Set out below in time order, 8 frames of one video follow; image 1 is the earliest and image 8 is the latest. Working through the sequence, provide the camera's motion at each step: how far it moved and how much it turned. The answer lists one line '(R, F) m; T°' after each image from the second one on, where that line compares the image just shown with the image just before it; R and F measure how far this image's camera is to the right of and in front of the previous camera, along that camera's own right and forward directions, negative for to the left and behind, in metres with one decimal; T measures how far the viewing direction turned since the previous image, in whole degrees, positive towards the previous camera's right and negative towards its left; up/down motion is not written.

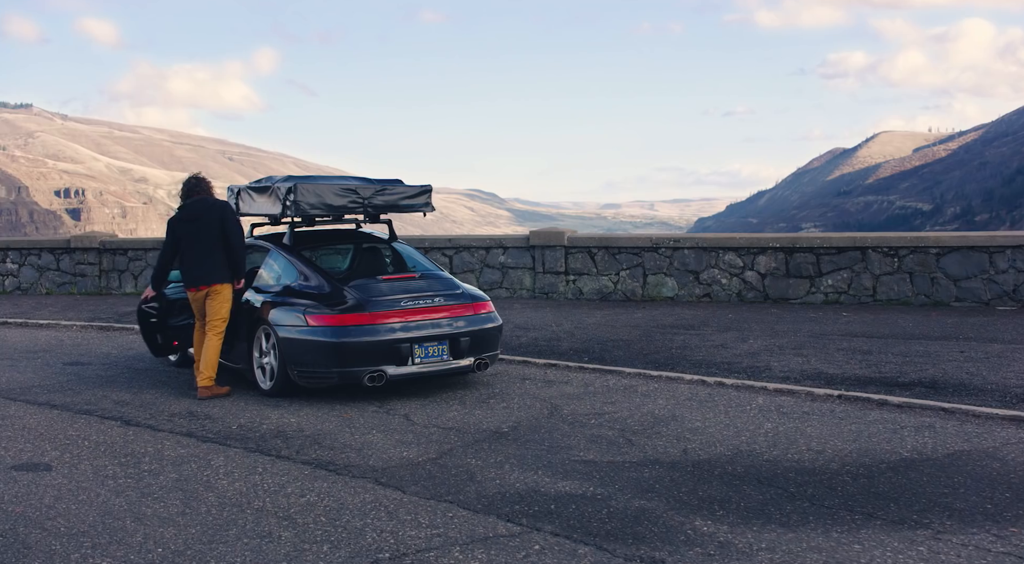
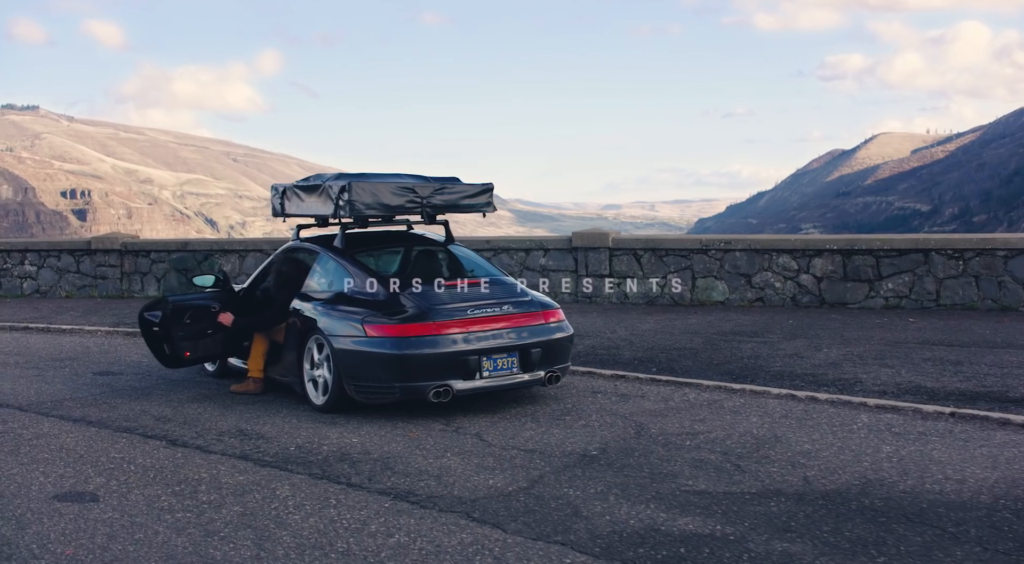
(-0.5, +0.6) m; 0°
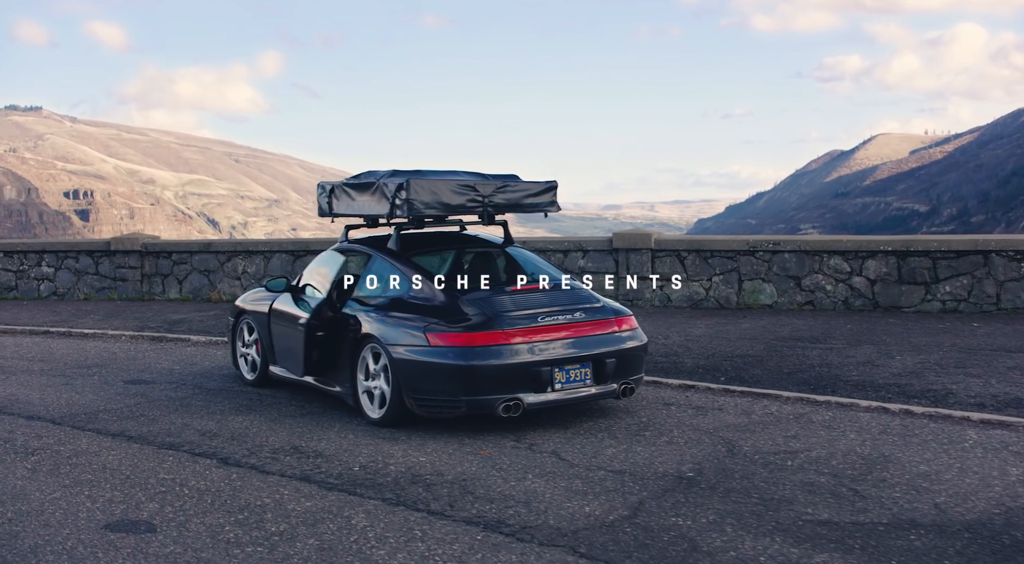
(-0.4, +0.4) m; 0°
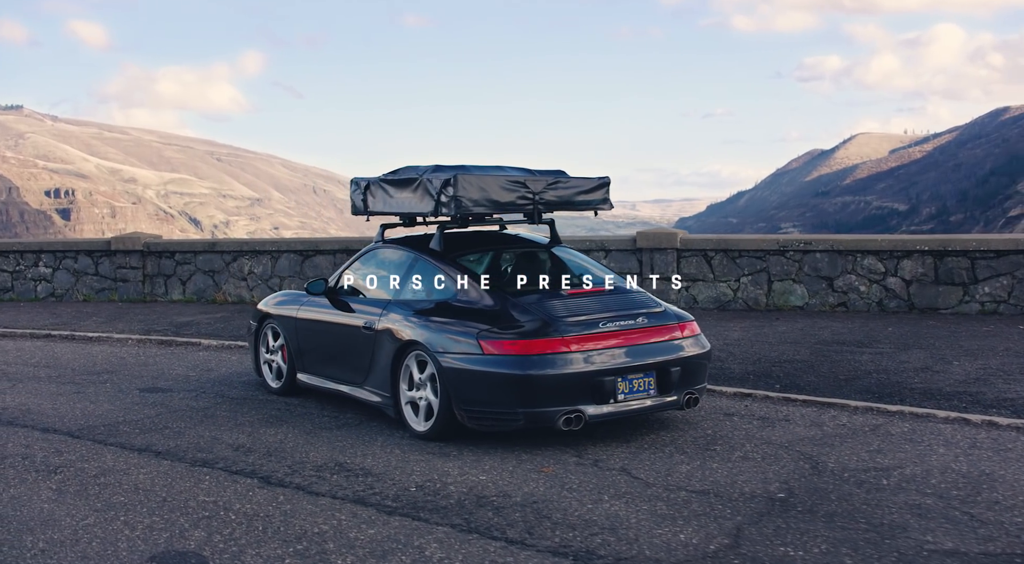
(-0.4, +0.4) m; +1°
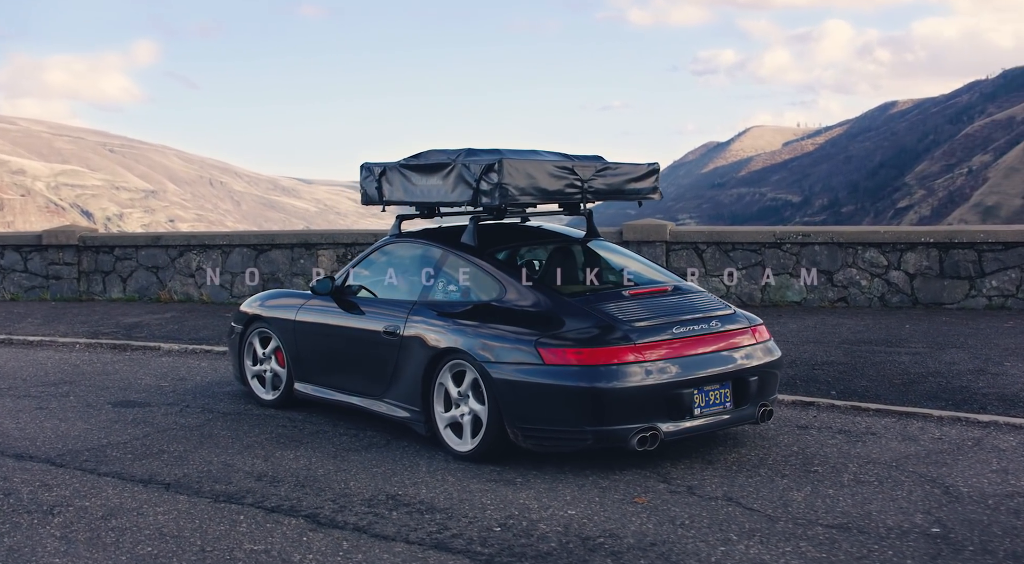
(-0.8, +0.8) m; +5°
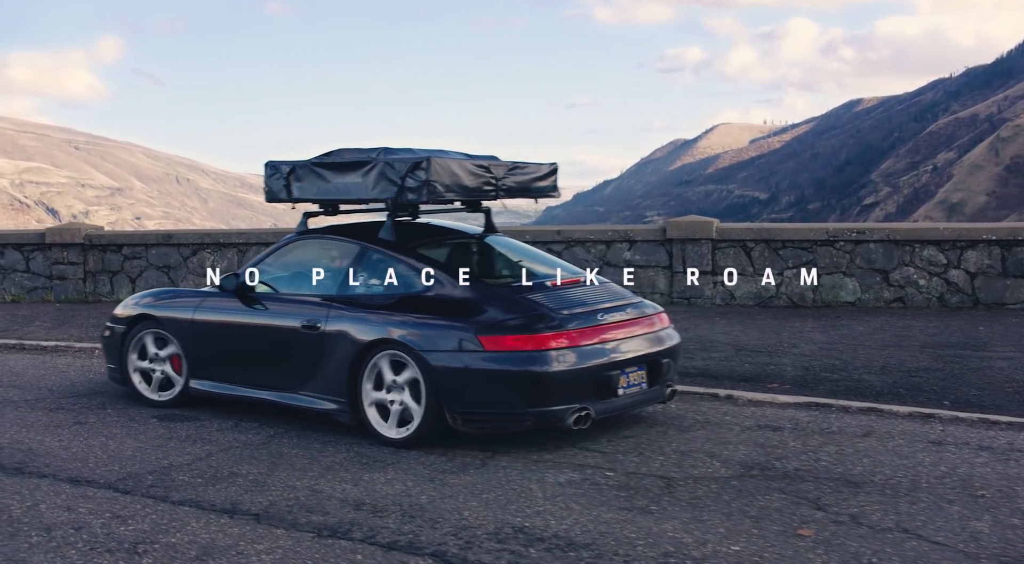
(-0.7, +0.5) m; +1°
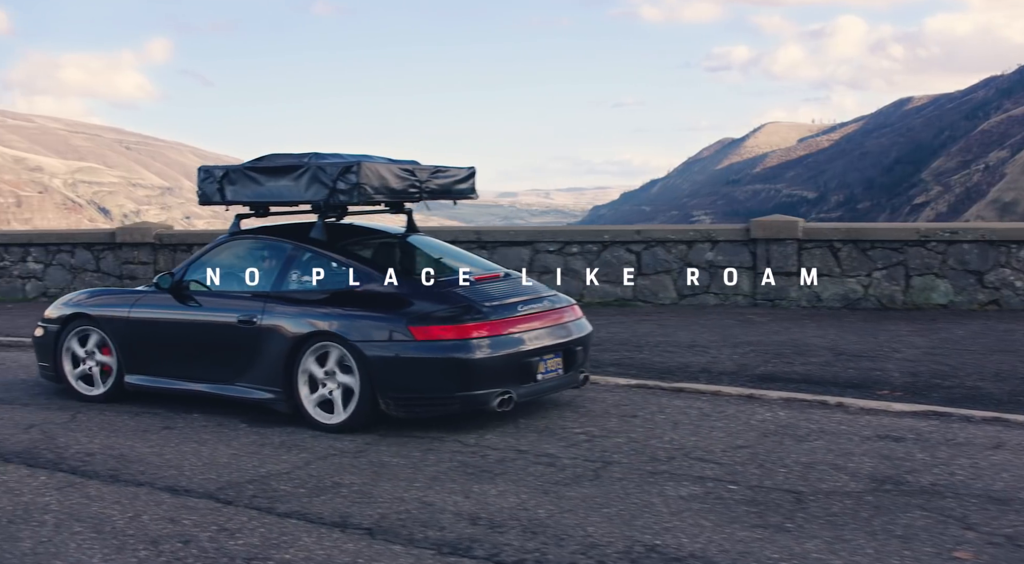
(-0.4, +0.2) m; -3°
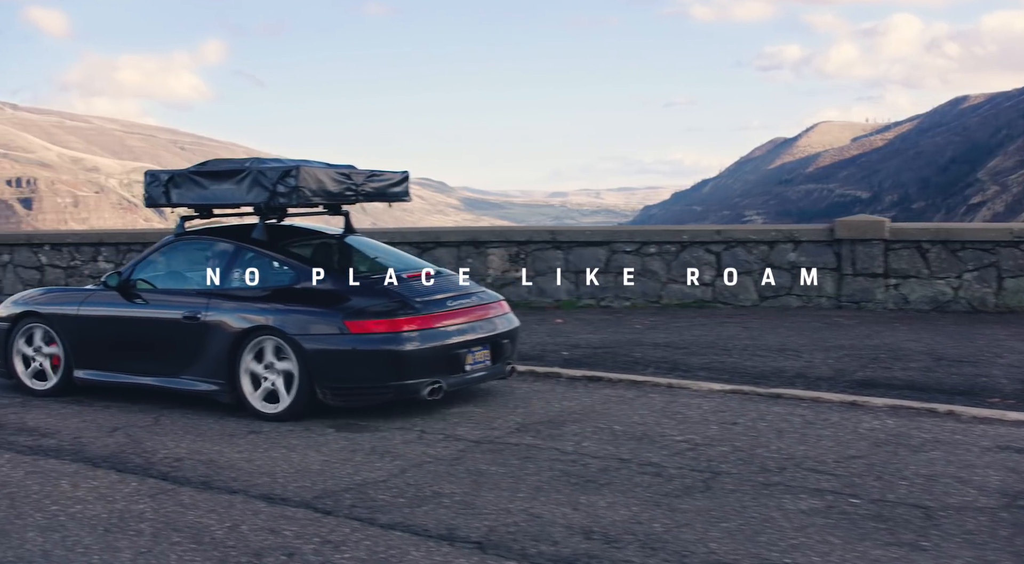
(-0.3, +0.2) m; -3°
